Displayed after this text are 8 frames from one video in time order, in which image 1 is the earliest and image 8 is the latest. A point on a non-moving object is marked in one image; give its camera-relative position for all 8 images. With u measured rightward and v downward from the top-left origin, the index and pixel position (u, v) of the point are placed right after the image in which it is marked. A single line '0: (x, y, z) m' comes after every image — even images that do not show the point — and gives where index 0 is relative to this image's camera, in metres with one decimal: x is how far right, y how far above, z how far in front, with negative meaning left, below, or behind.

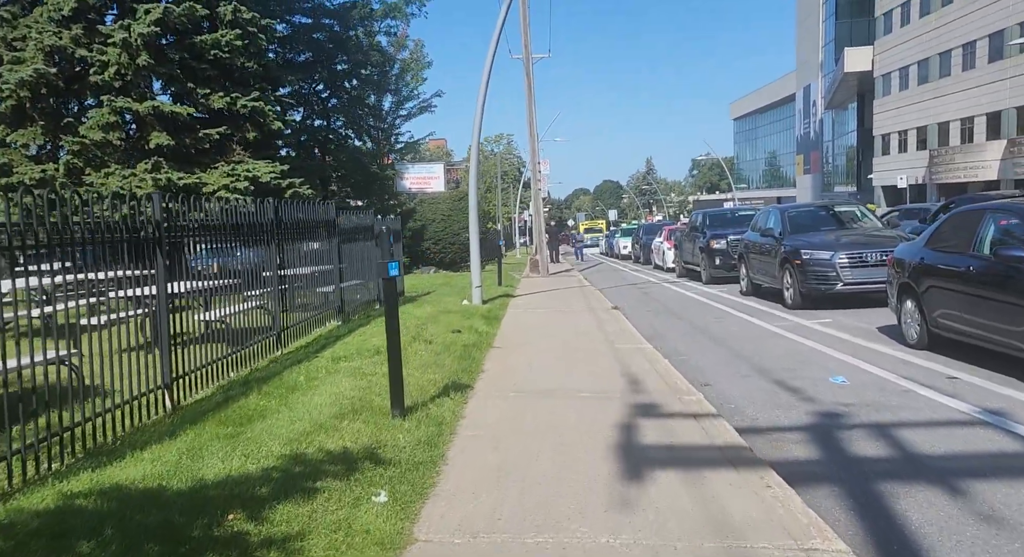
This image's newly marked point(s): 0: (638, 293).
0: (+3.2, -0.4, +19.0) m
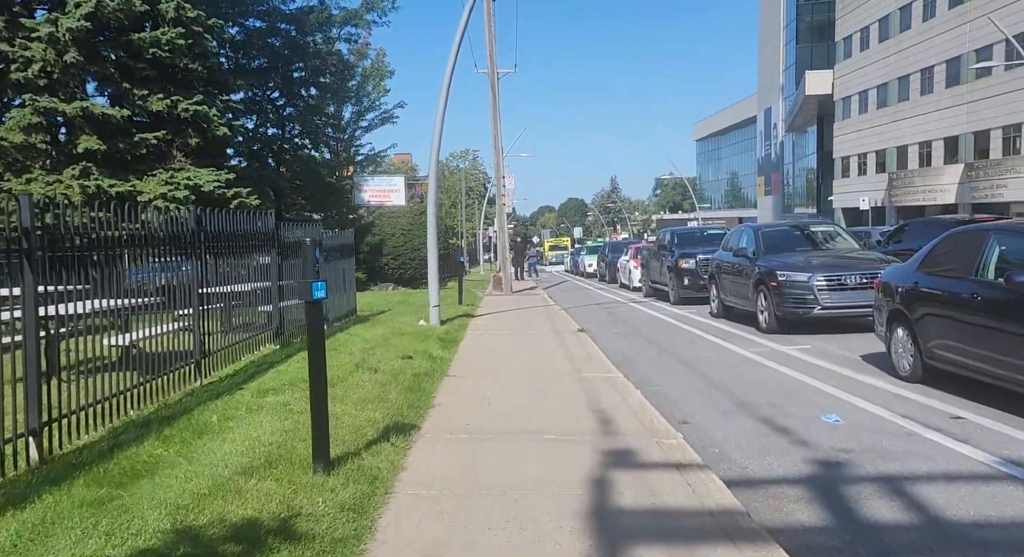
0: (+2.3, -0.9, +18.3) m
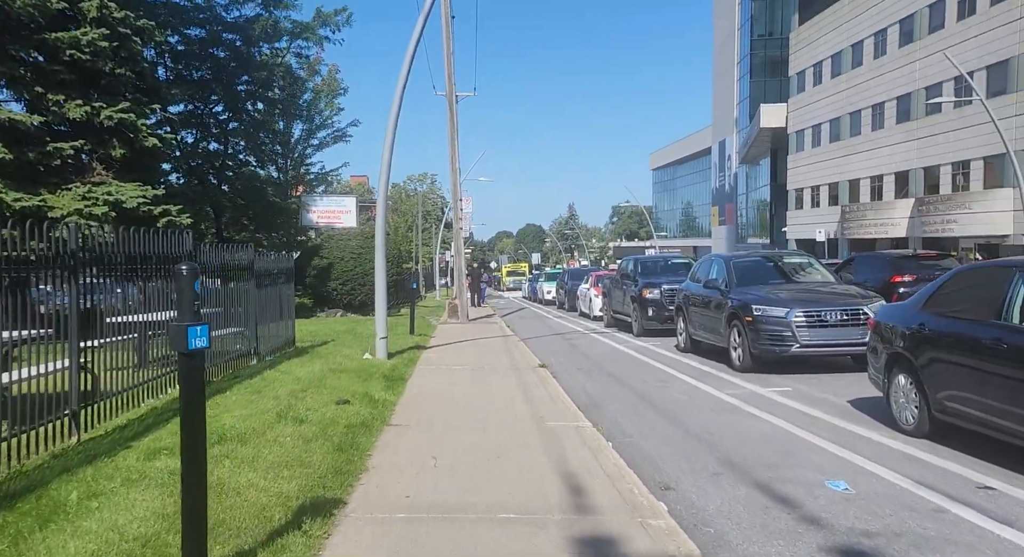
0: (+1.2, -1.5, +17.3) m
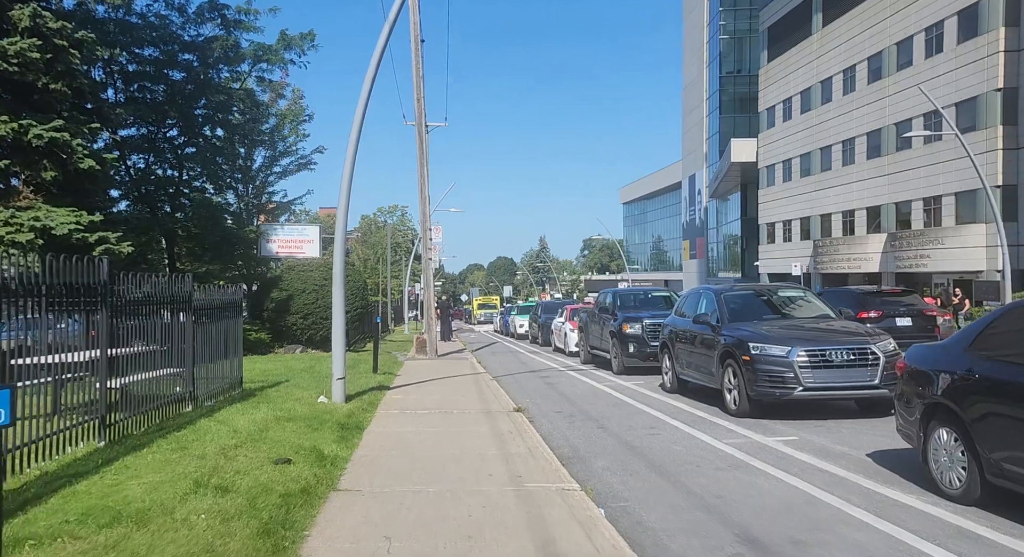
0: (+0.6, -2.3, +16.2) m
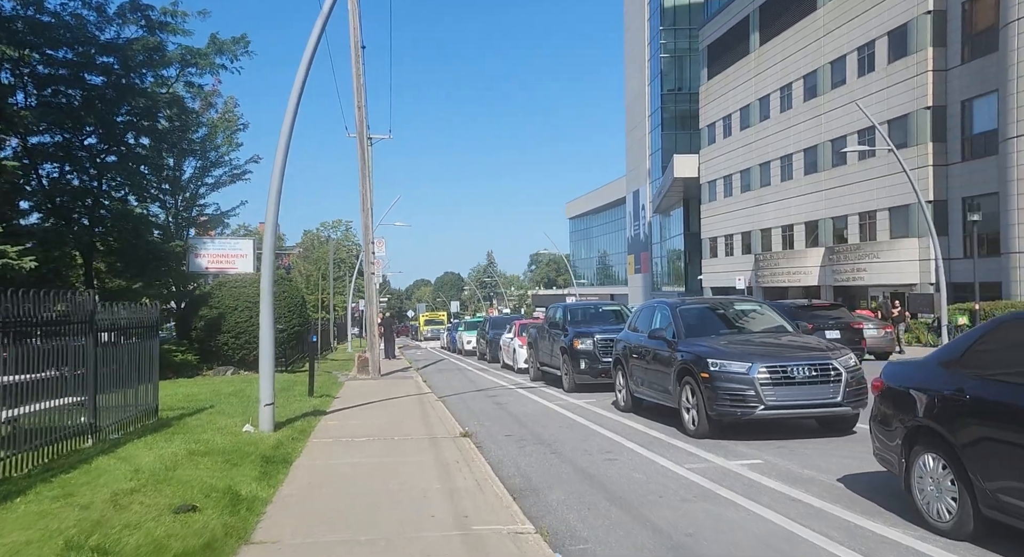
0: (-0.5, -2.6, +15.4) m
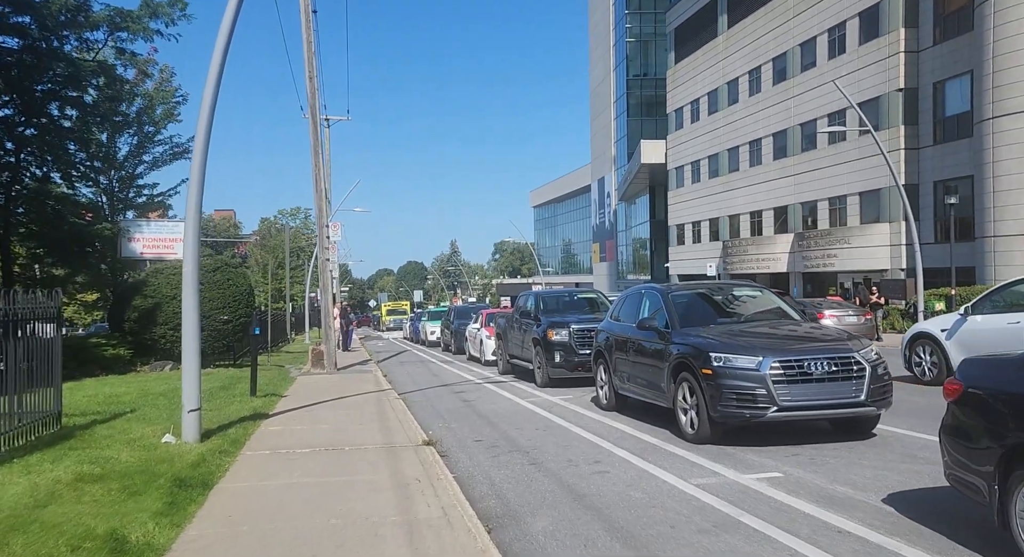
0: (-1.1, -2.3, +13.9) m
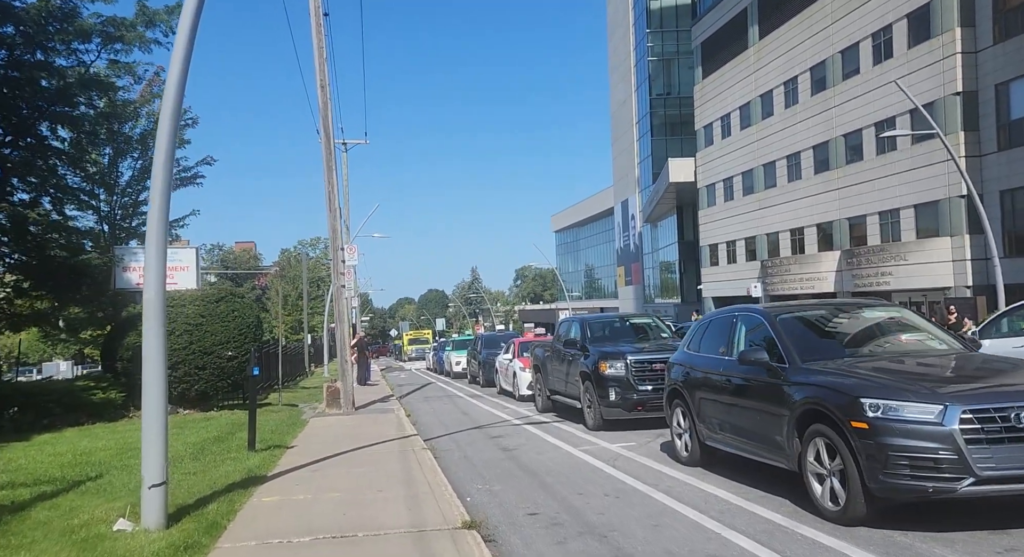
0: (-0.3, -2.7, +11.7) m
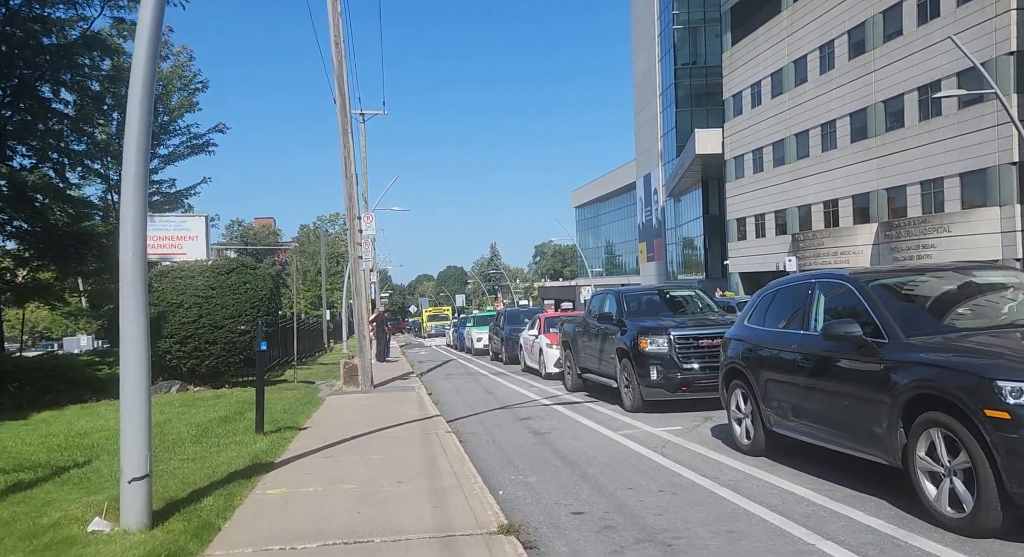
0: (+0.2, -2.2, +10.6) m
